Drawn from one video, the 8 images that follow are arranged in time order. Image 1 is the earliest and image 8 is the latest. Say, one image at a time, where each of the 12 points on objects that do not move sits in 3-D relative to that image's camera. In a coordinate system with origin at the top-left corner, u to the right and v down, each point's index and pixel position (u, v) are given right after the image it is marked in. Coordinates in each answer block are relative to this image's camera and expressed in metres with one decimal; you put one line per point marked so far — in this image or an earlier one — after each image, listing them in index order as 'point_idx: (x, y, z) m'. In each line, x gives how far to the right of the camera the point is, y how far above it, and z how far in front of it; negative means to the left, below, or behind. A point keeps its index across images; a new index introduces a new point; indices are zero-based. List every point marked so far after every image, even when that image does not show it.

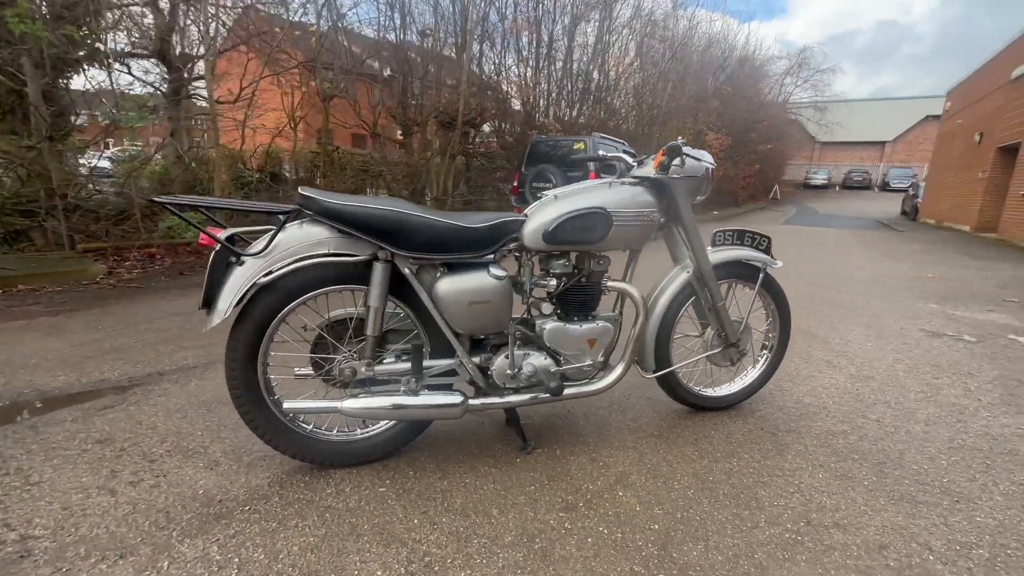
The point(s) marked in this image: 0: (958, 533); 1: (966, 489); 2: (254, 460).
0: (+1.7, -0.9, +1.8) m
1: (+2.0, -0.9, +2.1) m
2: (-1.1, -0.8, +2.1) m
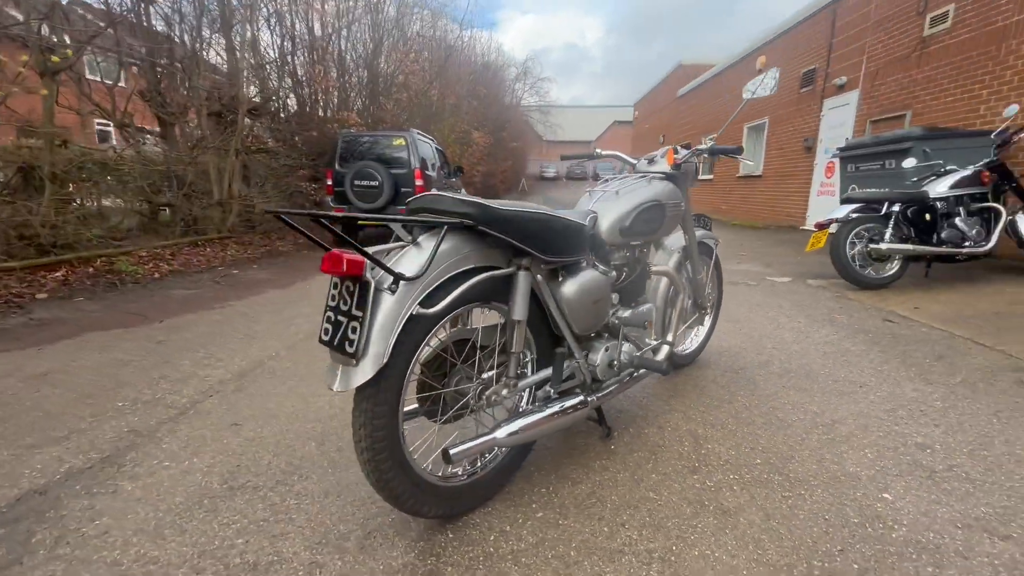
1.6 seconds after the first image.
0: (+2.1, -0.7, +2.7) m
1: (+2.3, -0.6, +3.1) m
2: (-0.5, -0.9, +1.7) m
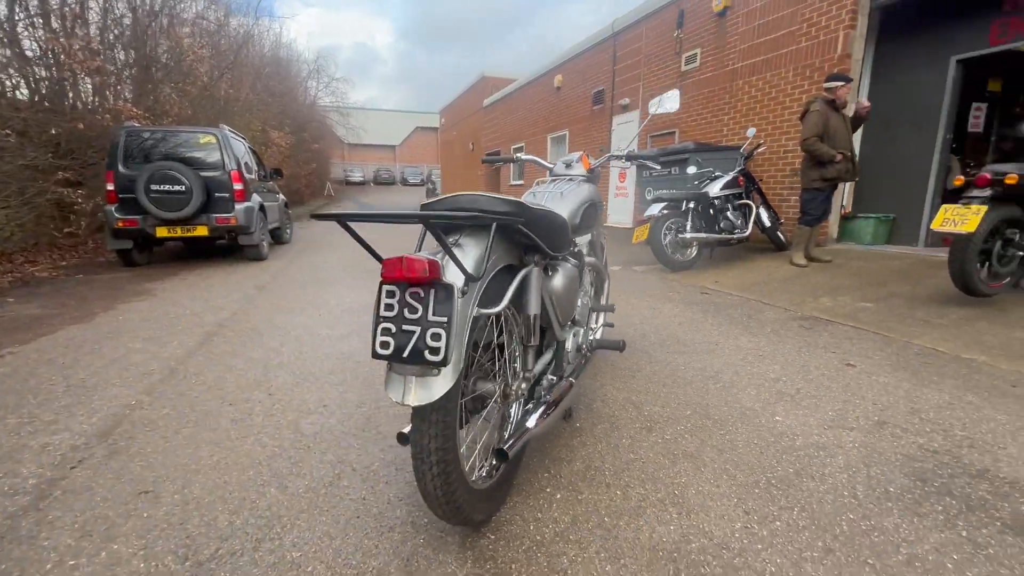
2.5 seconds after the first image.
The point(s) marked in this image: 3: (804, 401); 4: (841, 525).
0: (+1.7, -0.5, +3.5) m
1: (+1.6, -0.4, +3.9) m
2: (-0.3, -0.9, +1.5) m
3: (+1.7, -0.7, +2.8) m
4: (+1.2, -0.9, +1.7) m
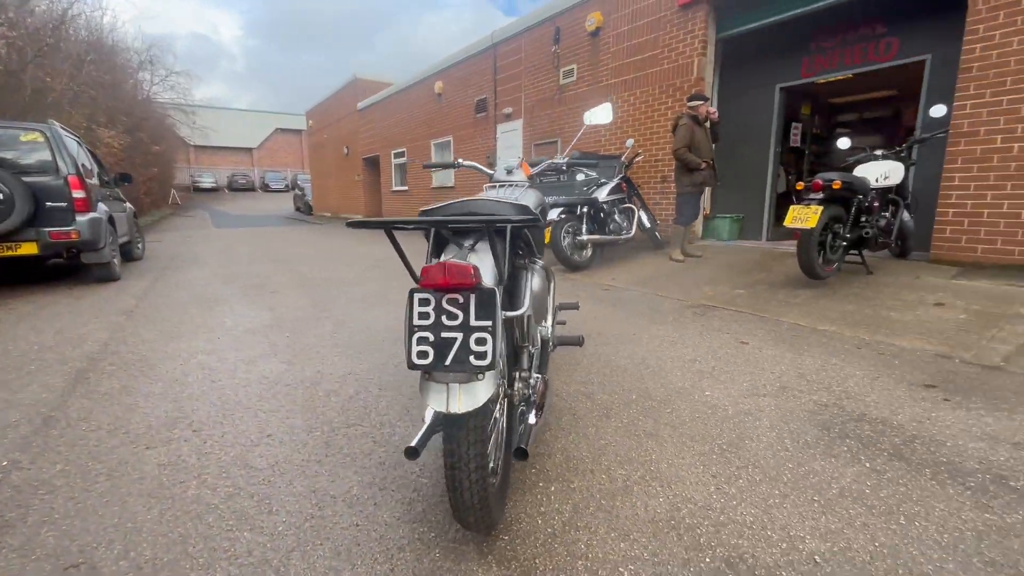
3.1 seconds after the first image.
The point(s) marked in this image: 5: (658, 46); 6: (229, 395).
0: (+1.2, -0.5, +3.9) m
1: (+1.0, -0.4, +4.3) m
2: (-0.2, -0.9, +1.5) m
3: (+1.4, -0.6, +3.2) m
4: (+1.2, -0.8, +2.1) m
5: (+2.7, +4.5, +8.7) m
6: (-1.7, -0.7, +2.9) m
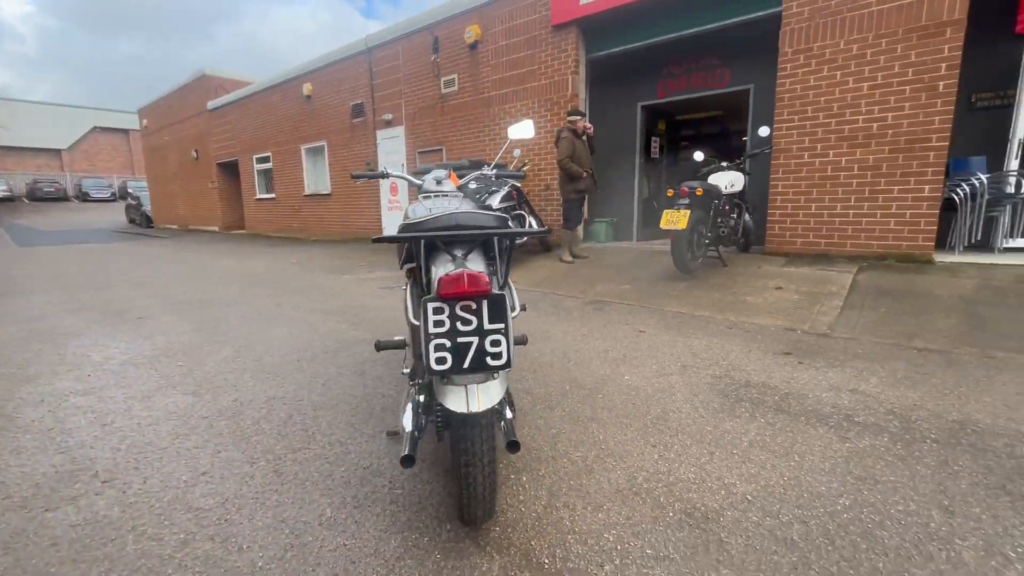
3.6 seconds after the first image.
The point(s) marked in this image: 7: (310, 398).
0: (+0.5, -0.5, +4.3) m
1: (+0.3, -0.4, +4.6) m
2: (-0.2, -1.0, +1.6) m
3: (+0.9, -0.6, +3.6) m
4: (+1.0, -0.8, +2.5) m
5: (+0.4, +4.4, +9.3) m
6: (-2.0, -0.8, +2.5) m
7: (-1.3, -0.7, +3.0) m
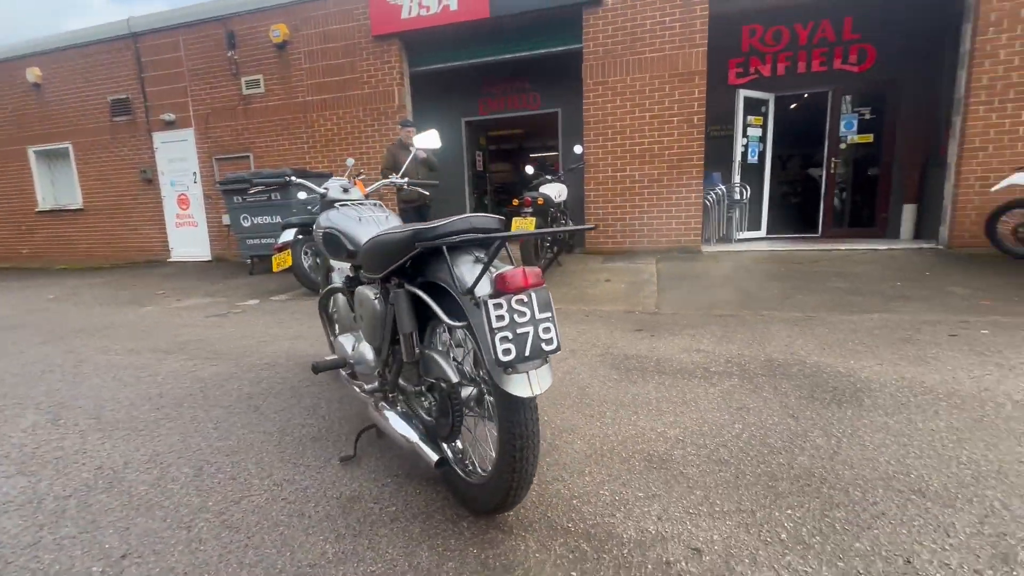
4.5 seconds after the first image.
0: (-0.5, -0.5, +4.4) m
1: (-0.9, -0.5, +4.6) m
2: (-0.1, -1.0, +1.6) m
3: (+0.1, -0.6, +4.0) m
4: (+0.7, -0.7, +3.0) m
5: (-3.0, +4.2, +9.0) m
6: (-2.1, -1.0, +1.8) m
7: (-1.6, -0.8, +2.5) m
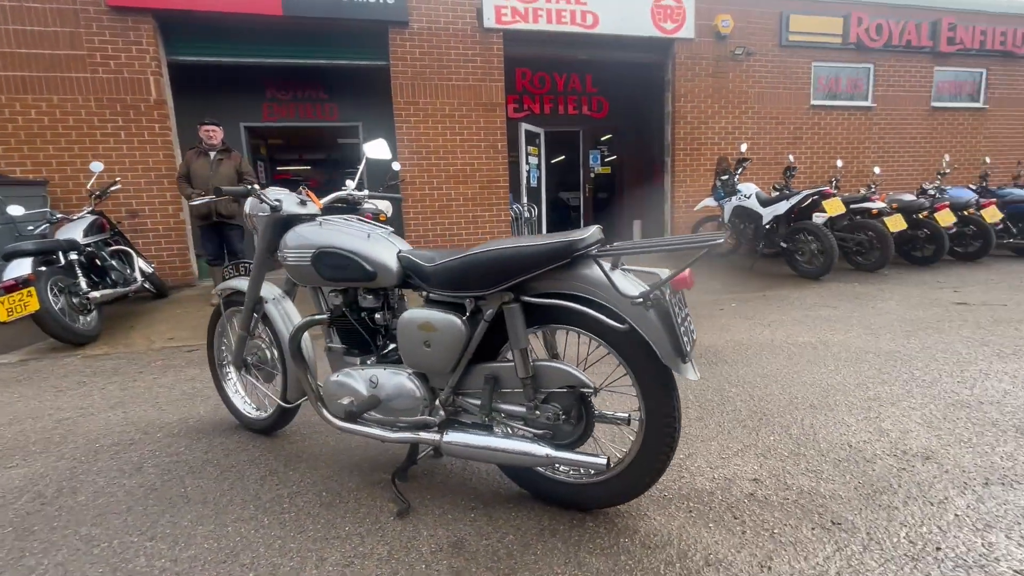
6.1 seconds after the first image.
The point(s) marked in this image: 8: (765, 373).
0: (-1.3, -0.7, +4.0) m
1: (-1.7, -0.7, +4.0) m
2: (+0.5, -1.0, +1.8) m
3: (-0.5, -0.7, +3.9) m
4: (+0.5, -0.7, +3.3) m
5: (-6.2, +3.5, +6.8) m
6: (-1.3, -1.2, +0.9) m
7: (-1.3, -1.0, +1.8) m
8: (+1.9, -0.6, +3.5) m
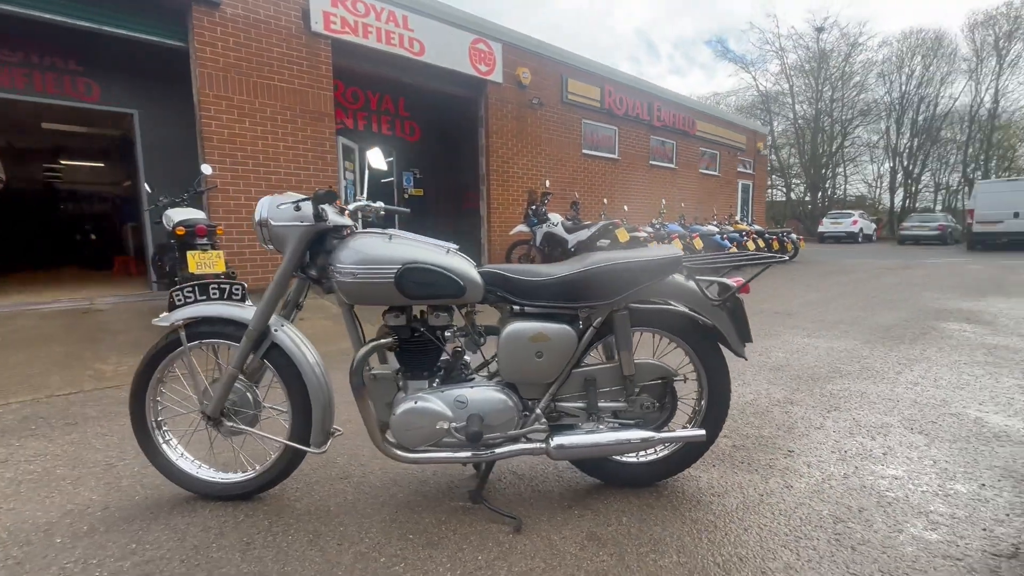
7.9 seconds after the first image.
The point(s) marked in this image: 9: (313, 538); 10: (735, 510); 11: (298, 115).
0: (-1.7, -0.9, +3.3) m
1: (-2.0, -0.9, +3.1) m
2: (+1.0, -1.0, +2.3) m
3: (-1.0, -0.9, +3.7) m
4: (+0.2, -0.8, +3.6) m
5: (-7.5, +3.0, +3.5) m
6: (-0.2, -1.2, +0.6) m
7: (-0.6, -1.1, +1.4) m
8: (+1.3, -0.7, +4.5) m
9: (-0.8, -1.0, +1.9) m
10: (+1.0, -1.0, +2.1) m
11: (-3.4, +2.8, +7.5) m
